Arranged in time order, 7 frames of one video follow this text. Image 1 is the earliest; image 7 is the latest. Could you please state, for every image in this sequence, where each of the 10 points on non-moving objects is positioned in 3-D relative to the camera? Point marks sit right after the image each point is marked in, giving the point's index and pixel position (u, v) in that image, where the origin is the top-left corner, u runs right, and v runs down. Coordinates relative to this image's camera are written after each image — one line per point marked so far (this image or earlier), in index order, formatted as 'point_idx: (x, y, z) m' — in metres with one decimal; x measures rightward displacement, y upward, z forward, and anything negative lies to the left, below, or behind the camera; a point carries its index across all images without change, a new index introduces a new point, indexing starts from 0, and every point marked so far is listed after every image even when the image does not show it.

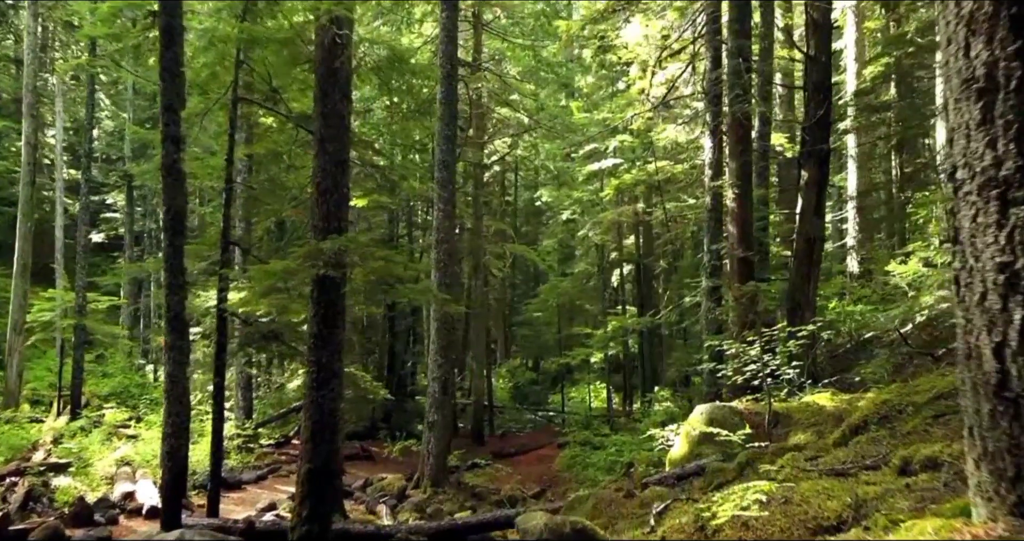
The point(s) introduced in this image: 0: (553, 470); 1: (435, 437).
0: (+1.0, -4.7, +17.5) m
1: (-1.5, -3.2, +14.0) m
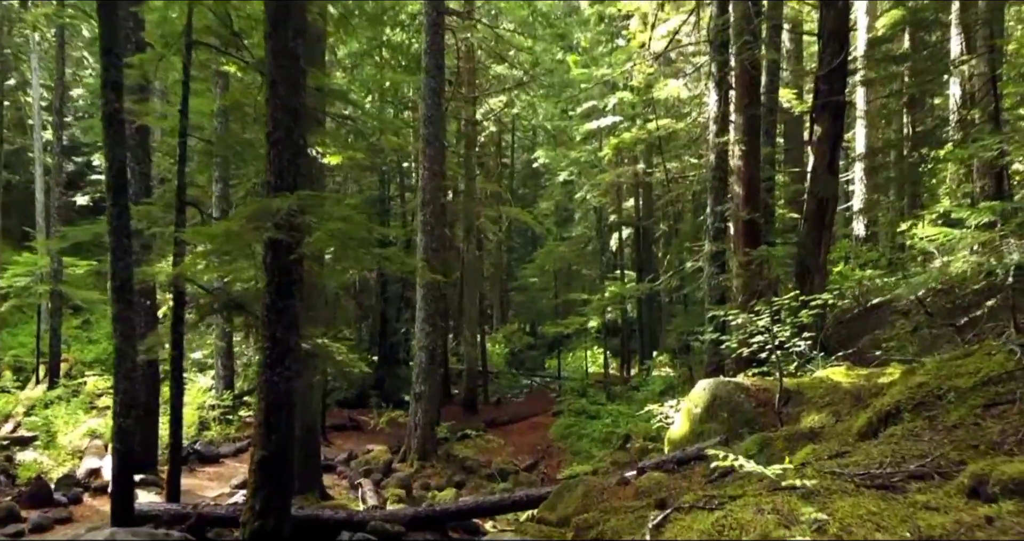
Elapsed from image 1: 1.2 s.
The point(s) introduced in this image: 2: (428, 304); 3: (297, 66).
0: (+0.8, -3.9, +16.9) m
1: (-1.7, -2.5, +13.4) m
2: (-1.6, -0.6, +13.4) m
3: (-1.8, +1.7, +6.1) m
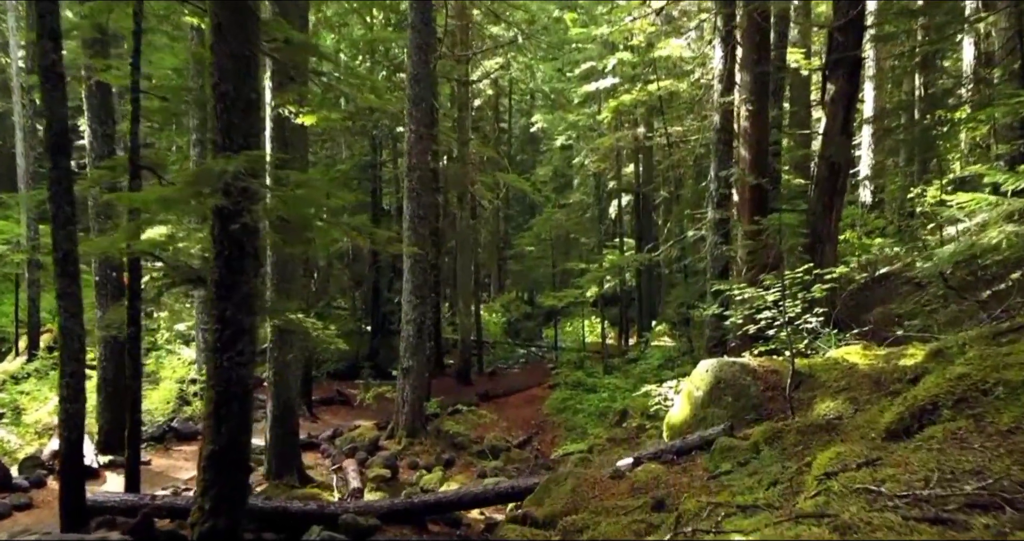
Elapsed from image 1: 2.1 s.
0: (+0.7, -3.2, +16.4) m
1: (-1.8, -2.0, +12.8) m
2: (-1.7, -0.1, +12.8) m
3: (-1.9, +1.9, +5.3) m
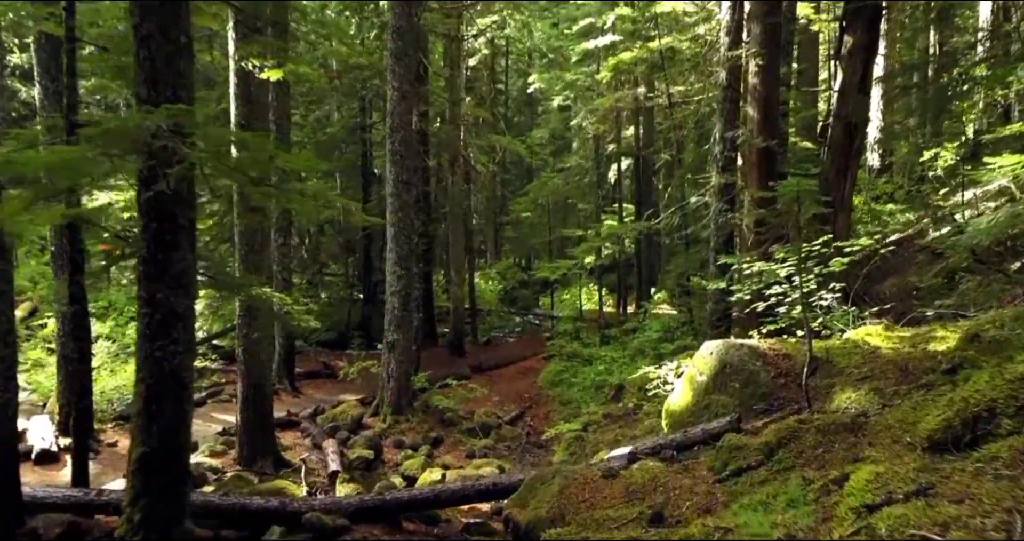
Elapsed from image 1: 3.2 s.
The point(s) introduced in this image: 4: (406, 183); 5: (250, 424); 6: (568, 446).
0: (+0.5, -2.5, +15.8) m
1: (-2.0, -1.5, +12.1) m
2: (-1.9, +0.4, +12.0) m
3: (-2.1, +2.1, +4.5) m
4: (-1.7, +1.4, +11.8) m
5: (-3.3, -1.9, +9.0) m
6: (+0.8, -2.6, +10.8) m
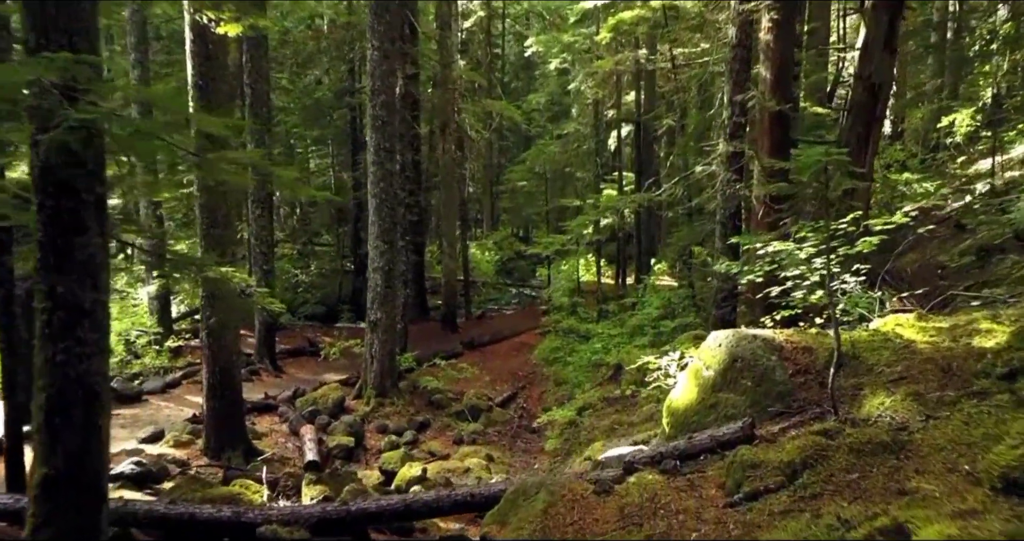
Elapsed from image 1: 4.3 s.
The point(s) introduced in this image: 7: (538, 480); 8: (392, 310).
0: (+0.4, -1.9, +15.1) m
1: (-2.1, -1.1, +11.4) m
2: (-2.0, +0.8, +11.2) m
3: (-2.2, +2.2, +3.7) m
4: (-1.9, +1.8, +11.0) m
5: (-3.4, -1.7, +8.4) m
6: (+0.7, -2.3, +10.1) m
7: (+0.2, -1.4, +4.8) m
8: (-1.9, -0.6, +11.4) m
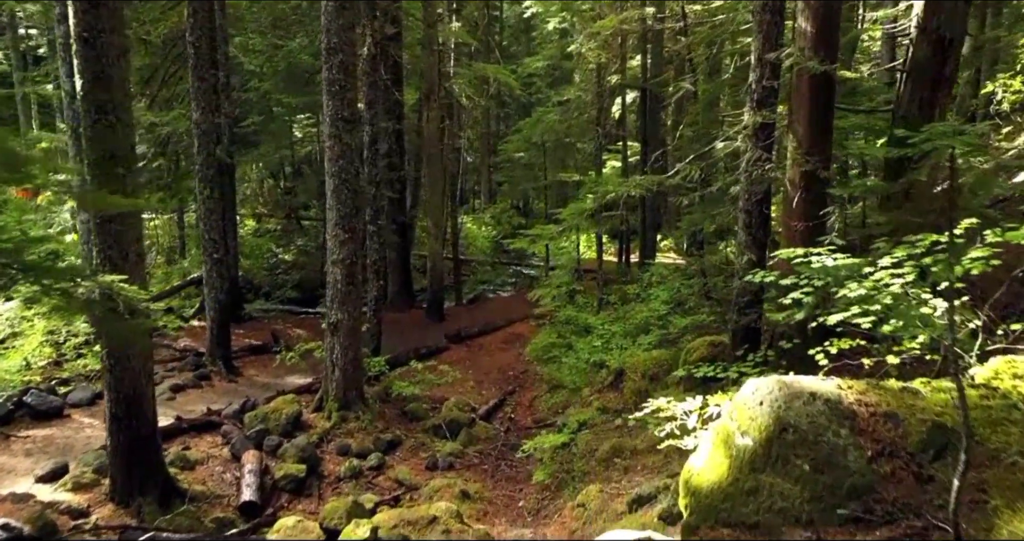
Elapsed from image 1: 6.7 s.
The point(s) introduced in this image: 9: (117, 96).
0: (+0.2, -1.7, +13.5) m
1: (-2.3, -1.0, +9.8) m
2: (-2.2, +0.9, +9.5) m
3: (-2.5, +1.9, +1.9) m
4: (-2.1, +1.9, +9.3) m
5: (-3.6, -1.7, +6.8) m
6: (+0.5, -2.2, +8.6) m
7: (-0.1, -1.6, +3.2) m
8: (-2.1, -0.5, +9.8) m
9: (-3.5, +1.5, +6.4) m
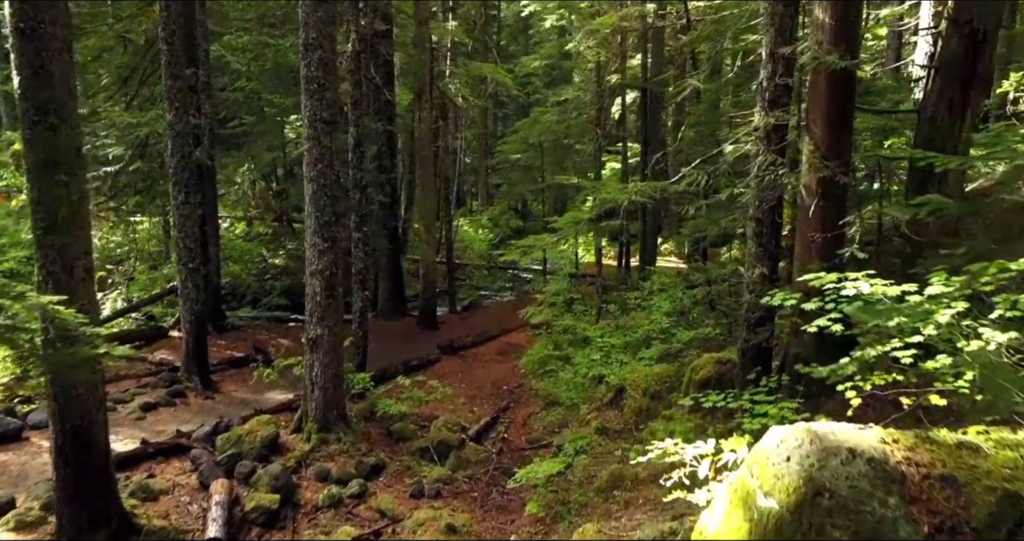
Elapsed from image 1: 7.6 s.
0: (+0.1, -1.8, +12.9) m
1: (-2.4, -1.1, +9.2) m
2: (-2.3, +0.8, +8.9) m
3: (-2.6, +1.8, +1.3) m
4: (-2.2, +1.7, +8.6) m
5: (-3.7, -1.8, +6.1) m
6: (+0.4, -2.4, +7.9) m
7: (-0.2, -1.8, +2.5) m
8: (-2.2, -0.7, +9.1) m
9: (-3.6, +1.4, +5.7) m
